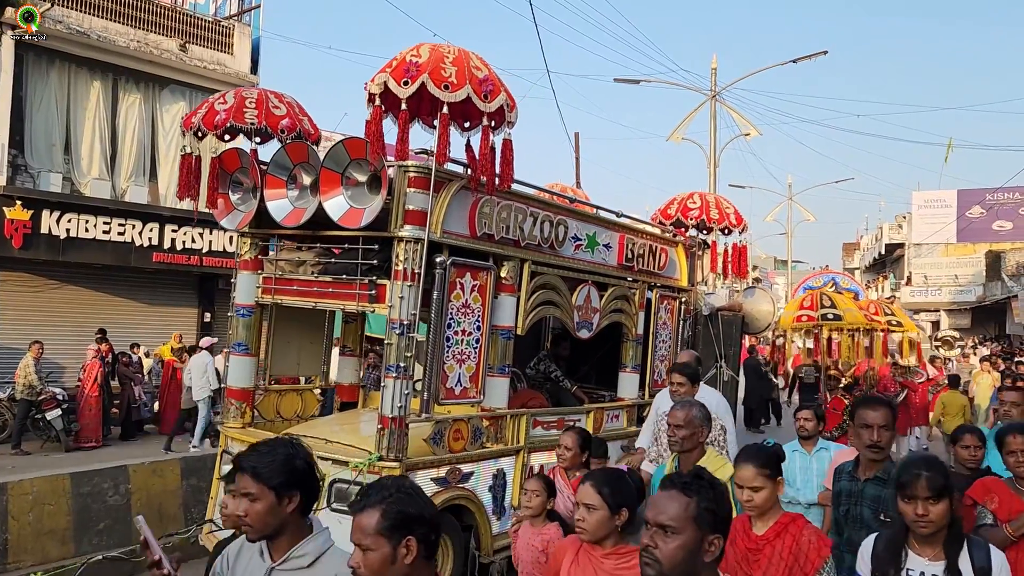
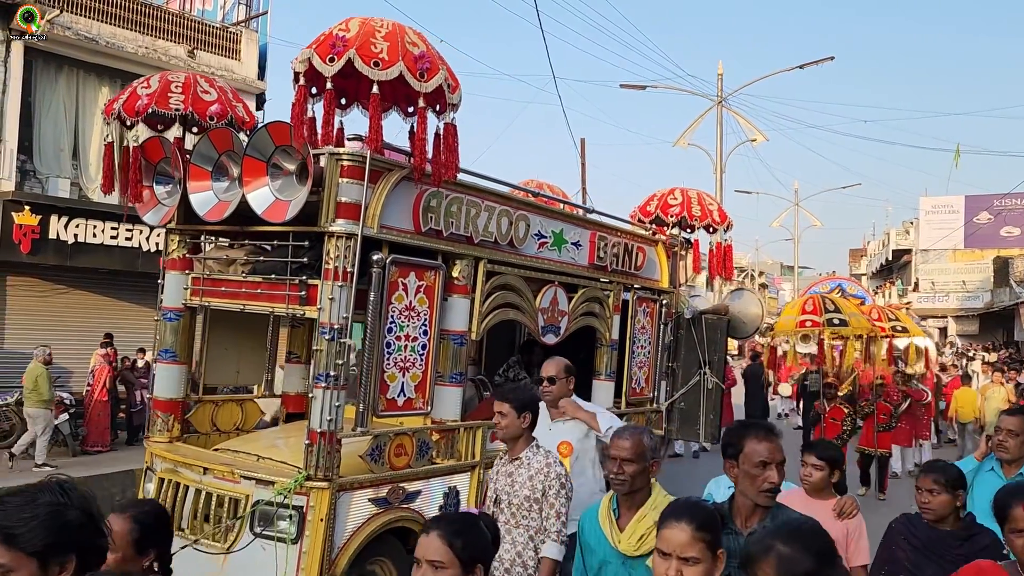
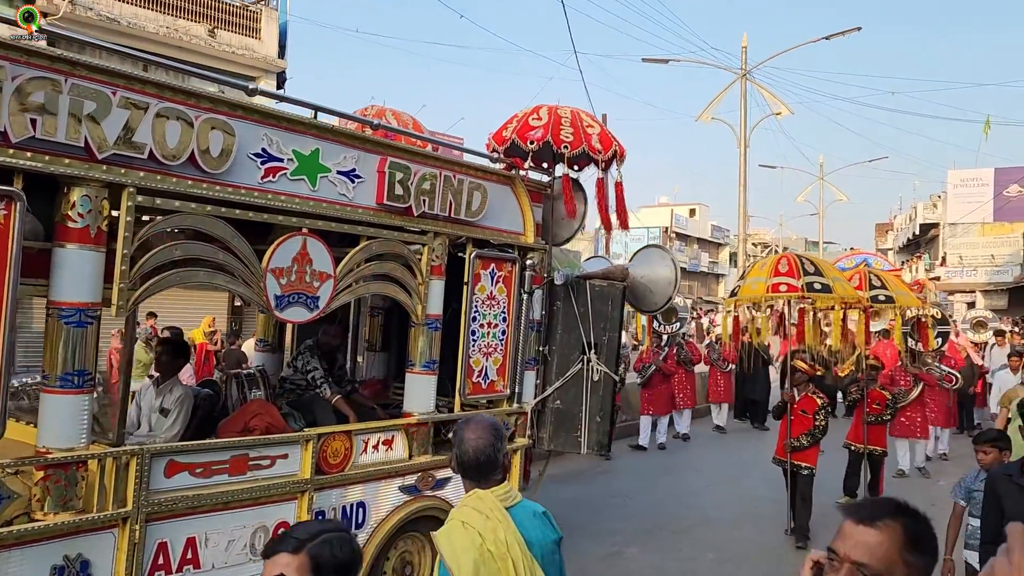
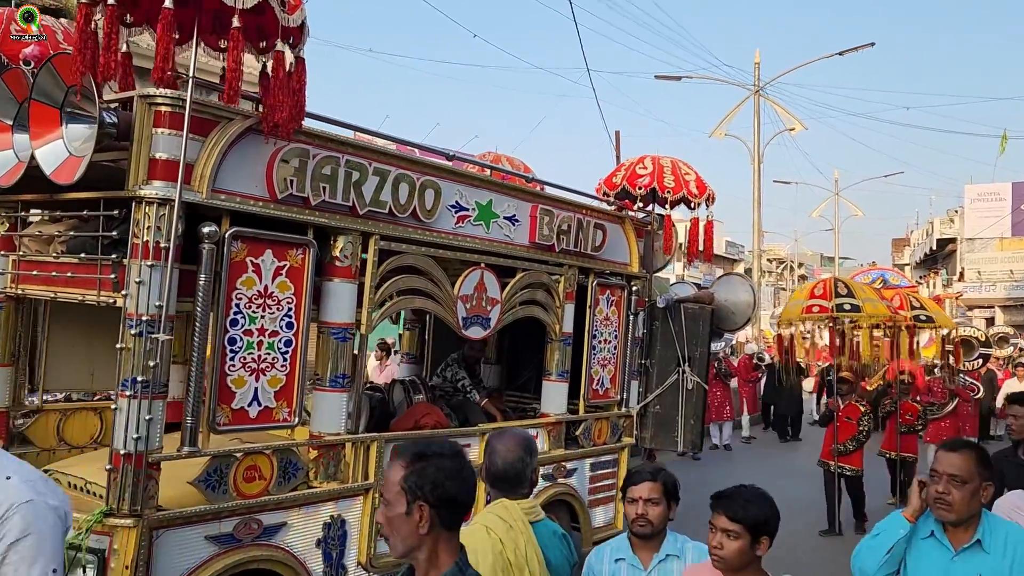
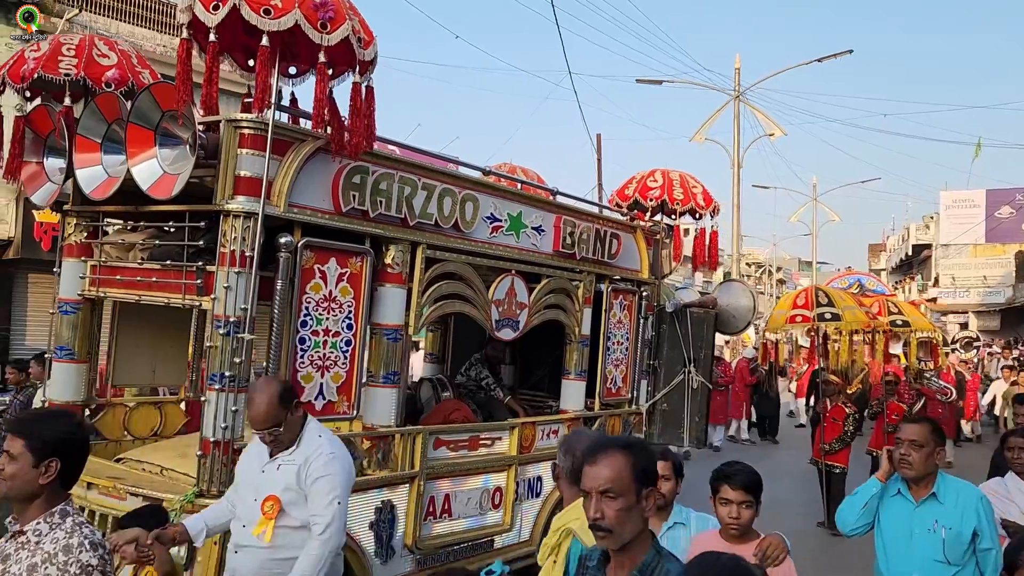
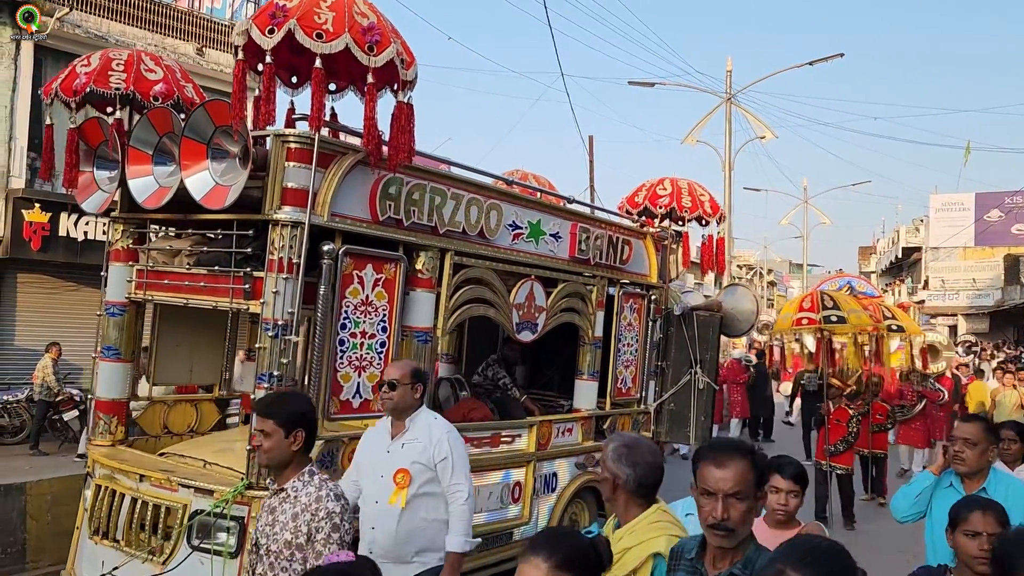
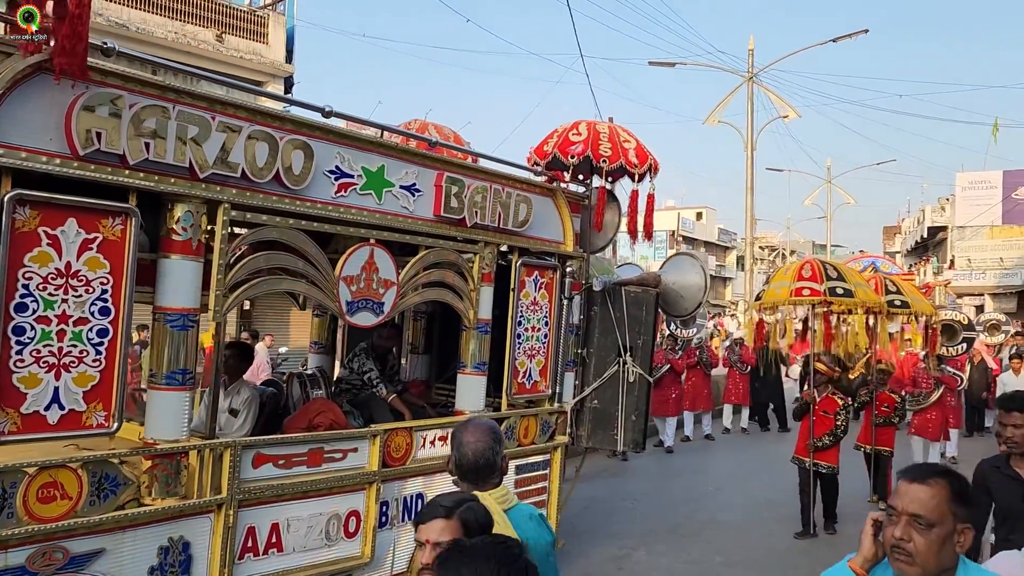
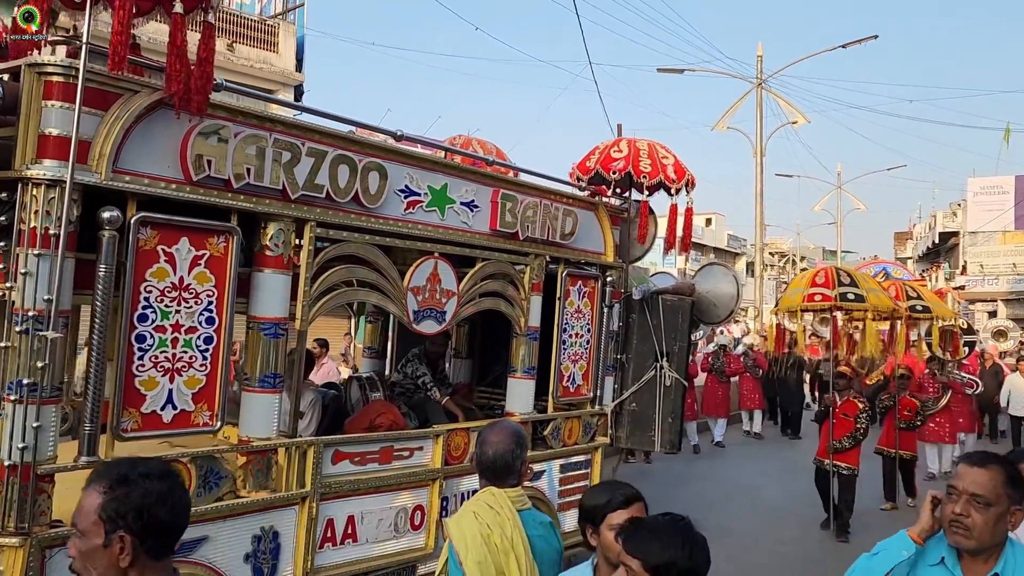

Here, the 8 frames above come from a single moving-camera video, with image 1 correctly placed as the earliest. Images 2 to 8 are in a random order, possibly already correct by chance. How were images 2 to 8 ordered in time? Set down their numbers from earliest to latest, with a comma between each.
2, 6, 5, 4, 8, 7, 3
